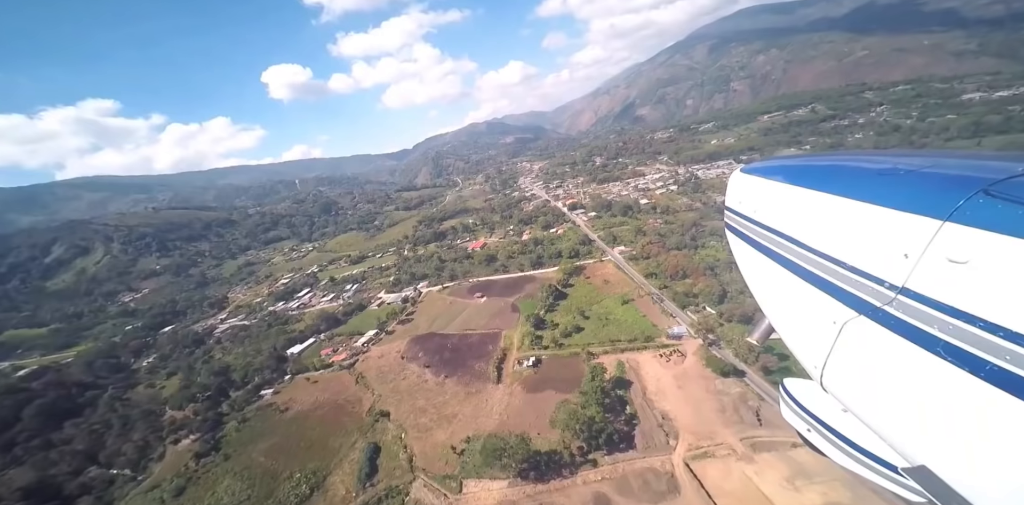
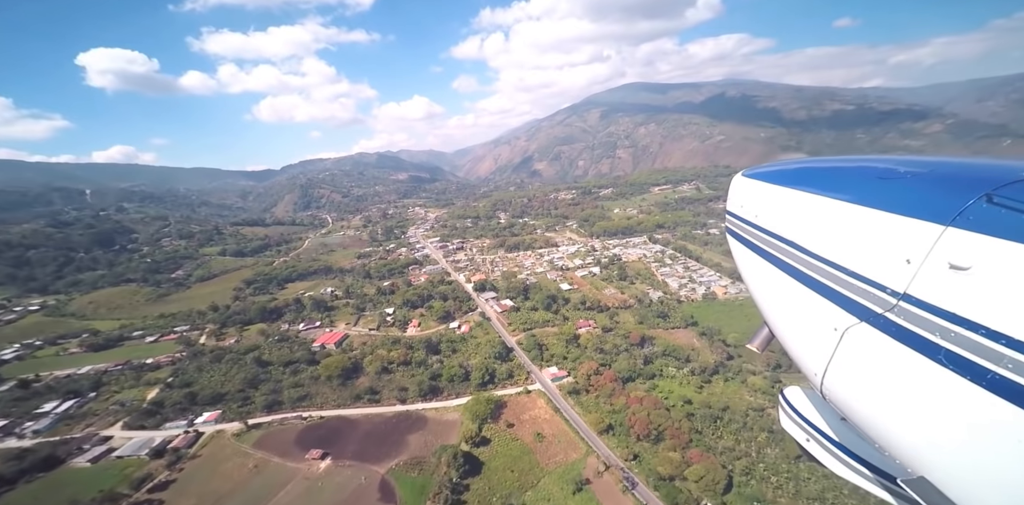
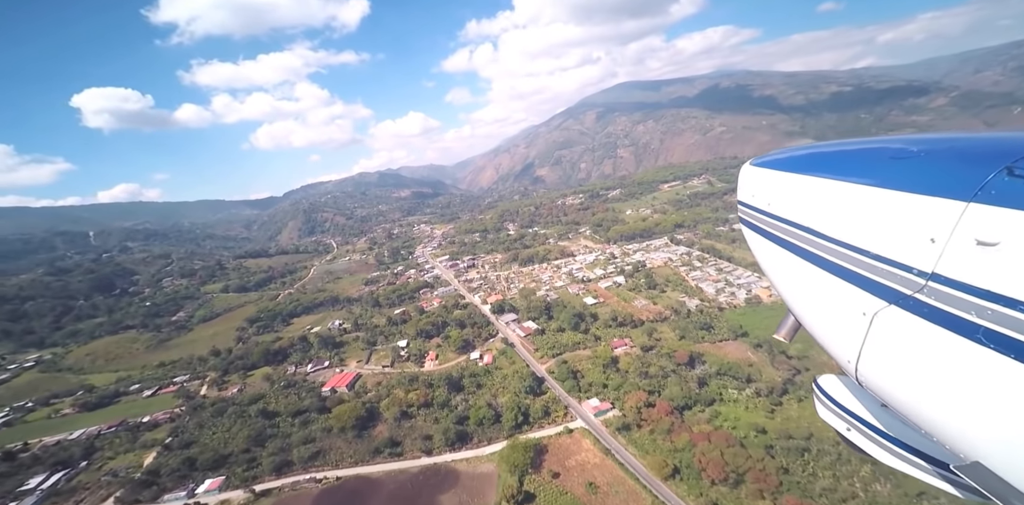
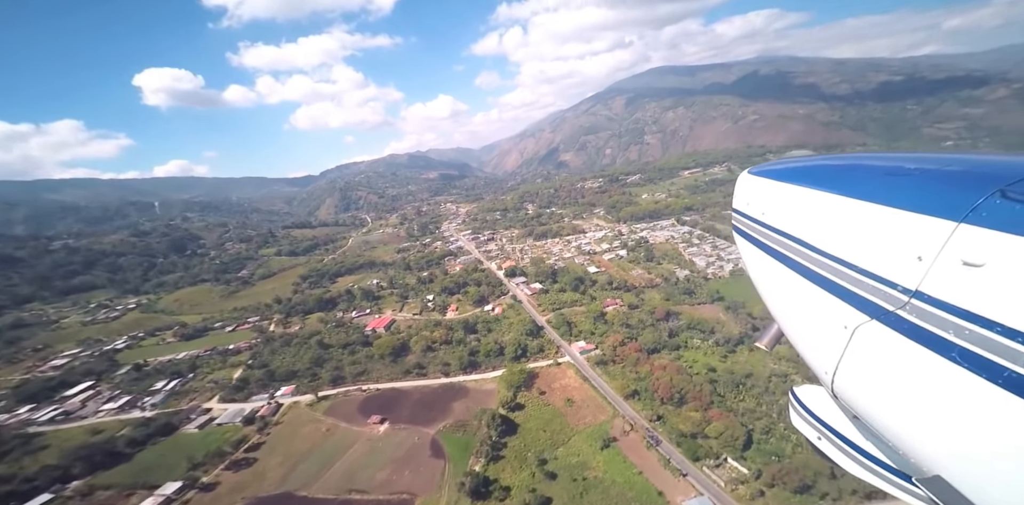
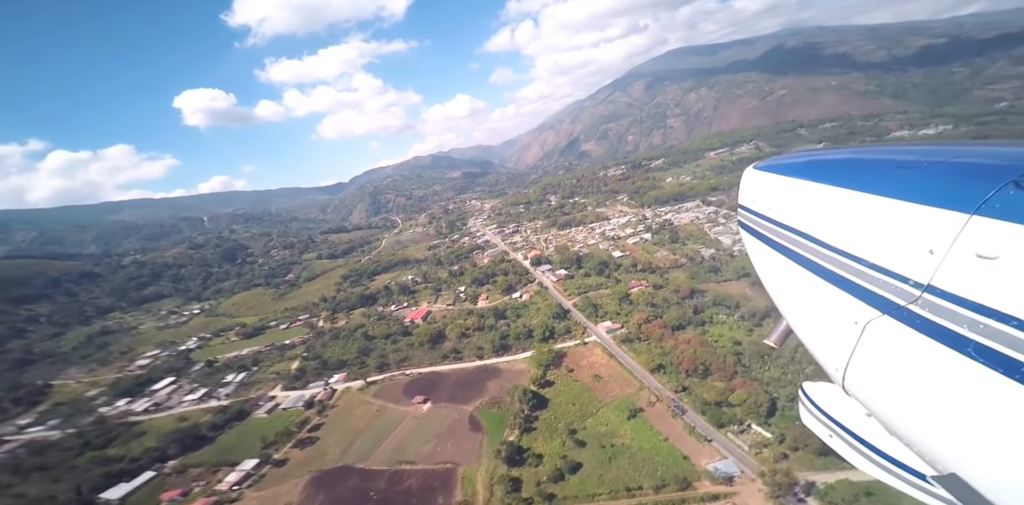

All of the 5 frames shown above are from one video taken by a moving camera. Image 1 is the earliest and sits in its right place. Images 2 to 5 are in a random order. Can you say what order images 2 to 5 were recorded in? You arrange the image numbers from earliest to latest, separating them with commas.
5, 4, 2, 3
